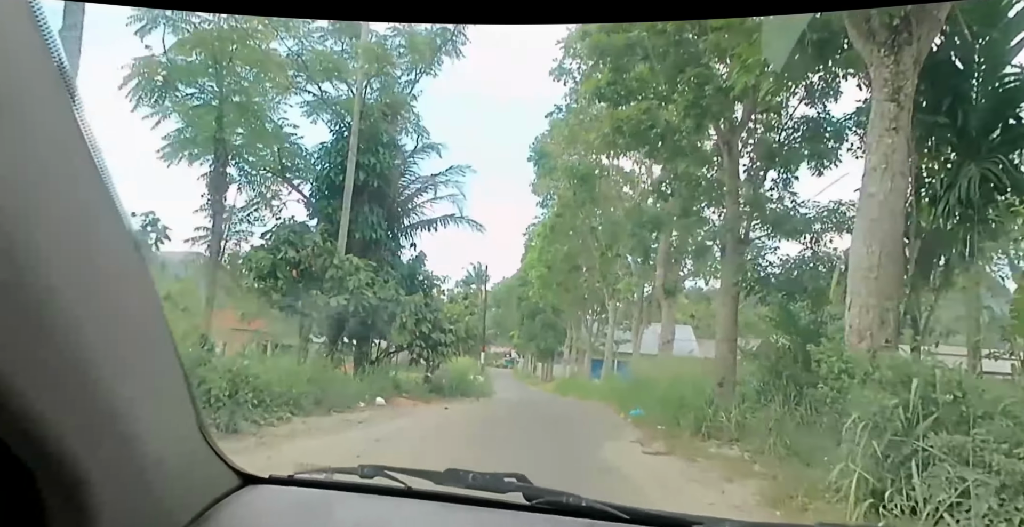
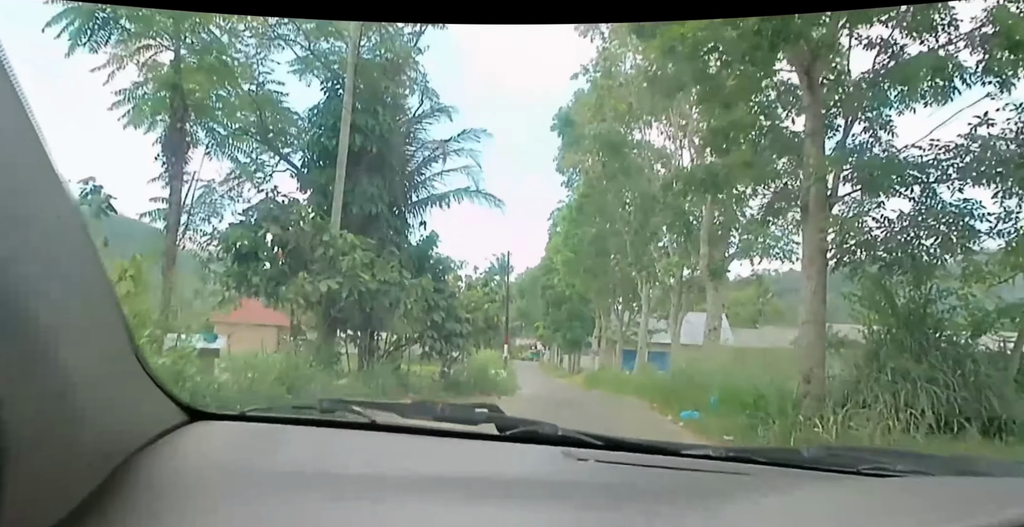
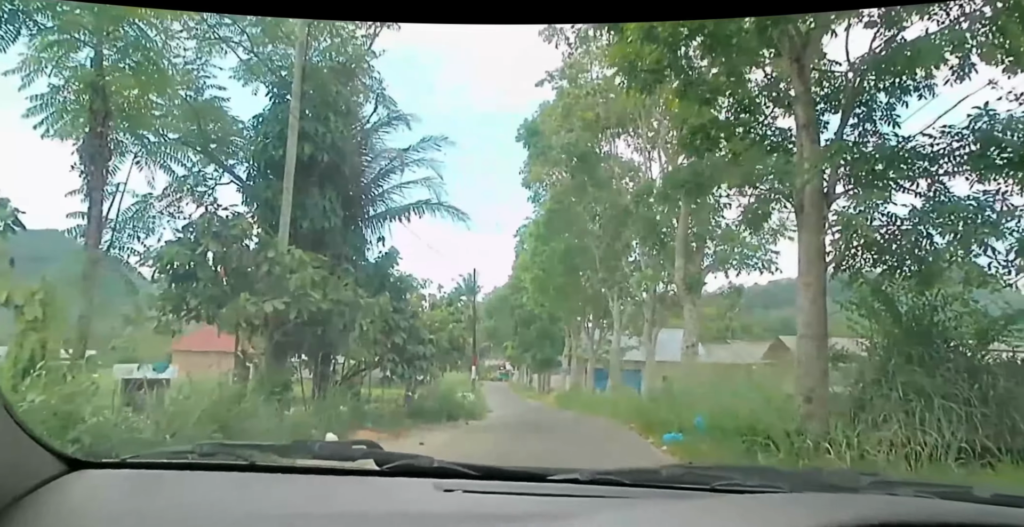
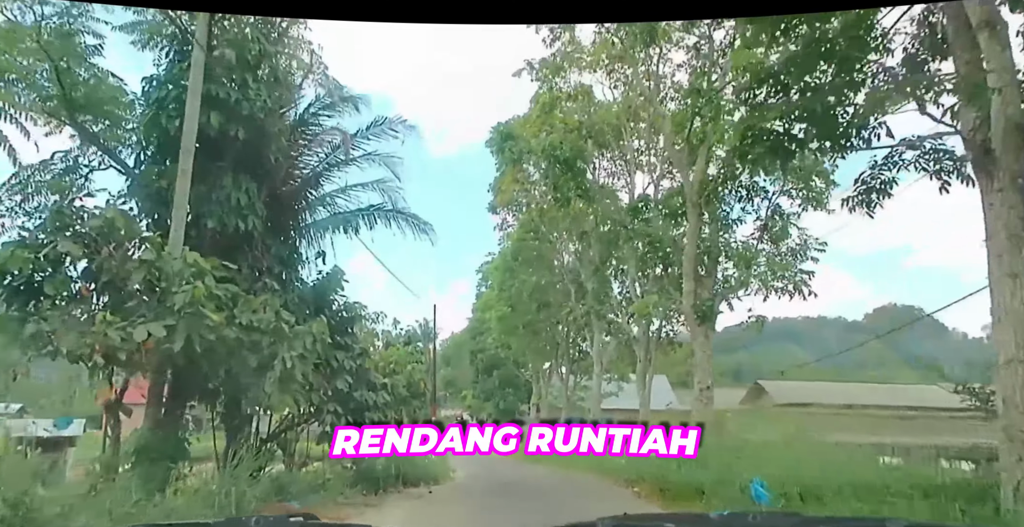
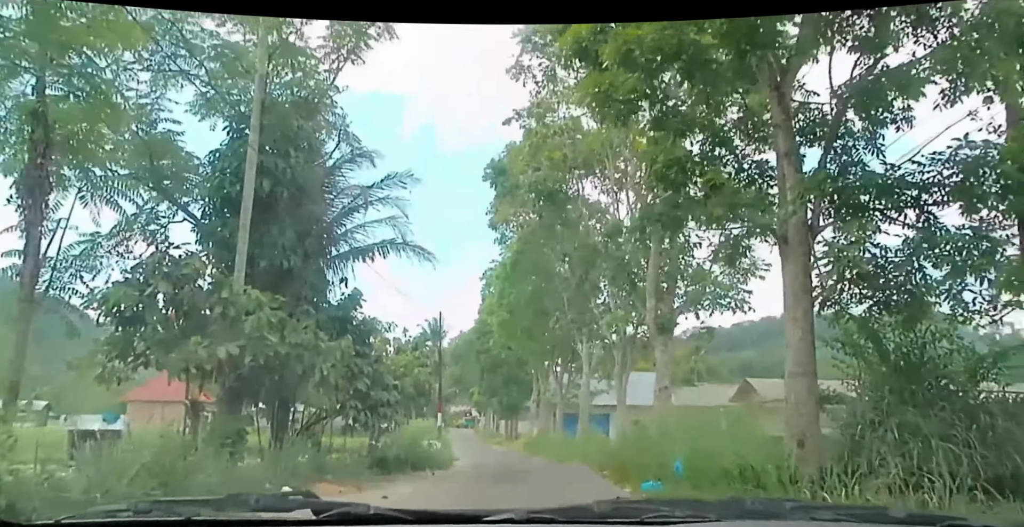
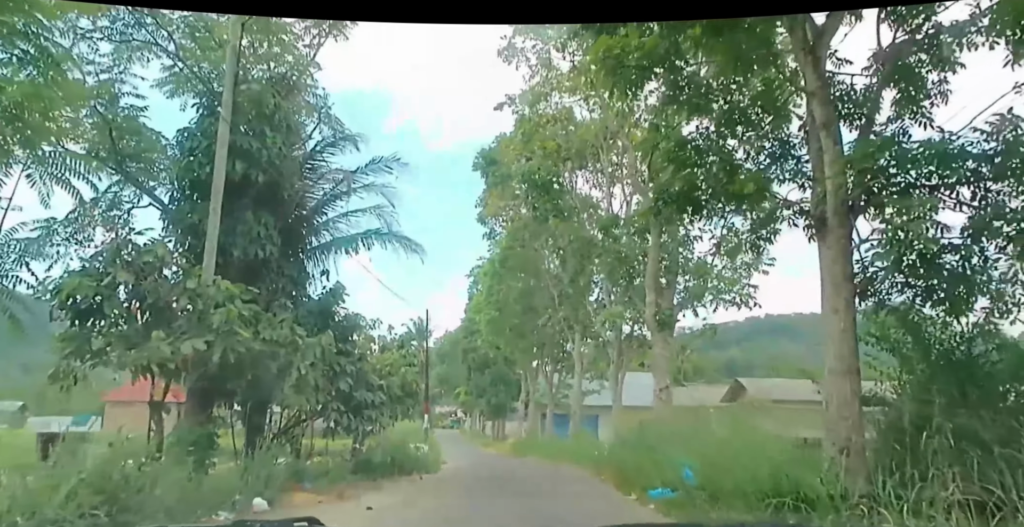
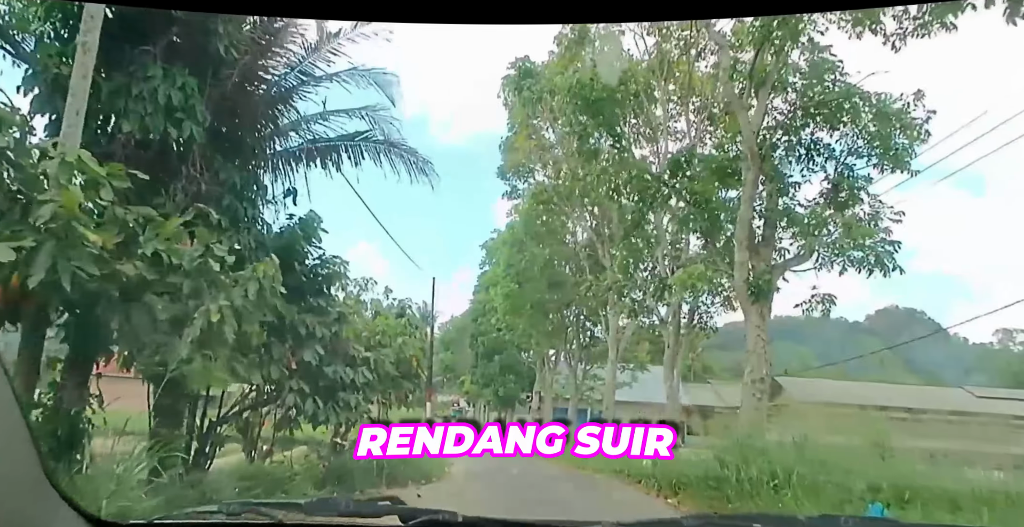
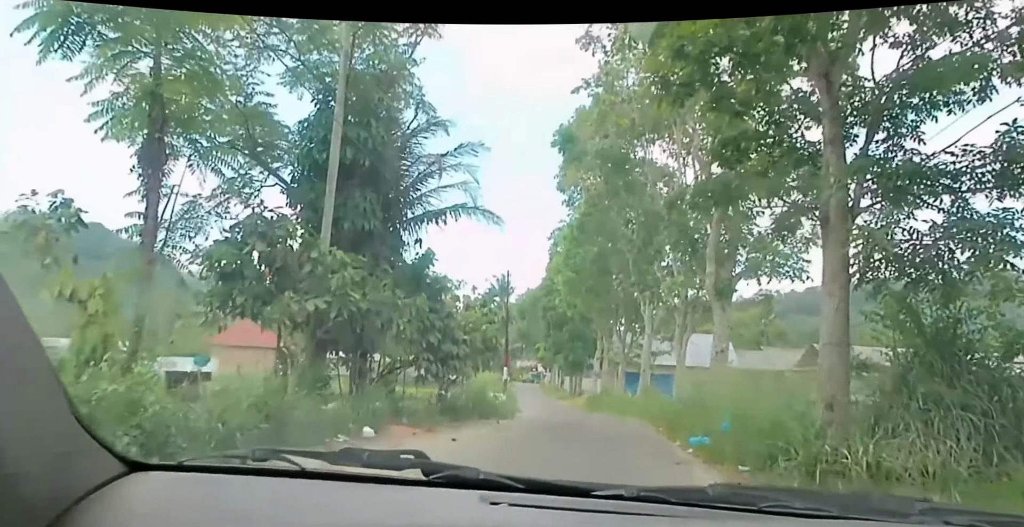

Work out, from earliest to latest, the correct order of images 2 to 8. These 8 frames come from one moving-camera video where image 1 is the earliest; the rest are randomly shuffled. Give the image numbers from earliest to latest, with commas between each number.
2, 8, 3, 5, 6, 4, 7
